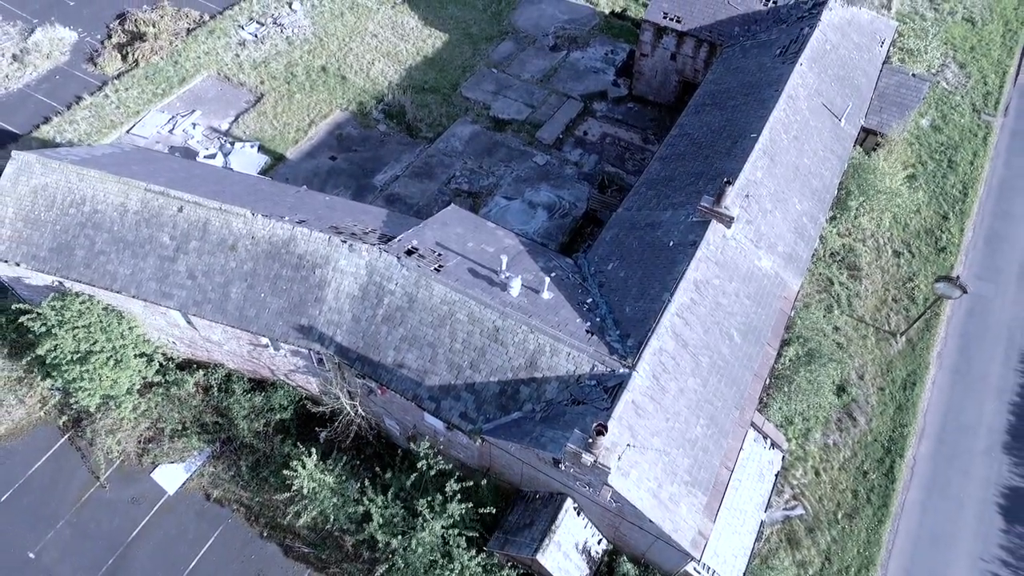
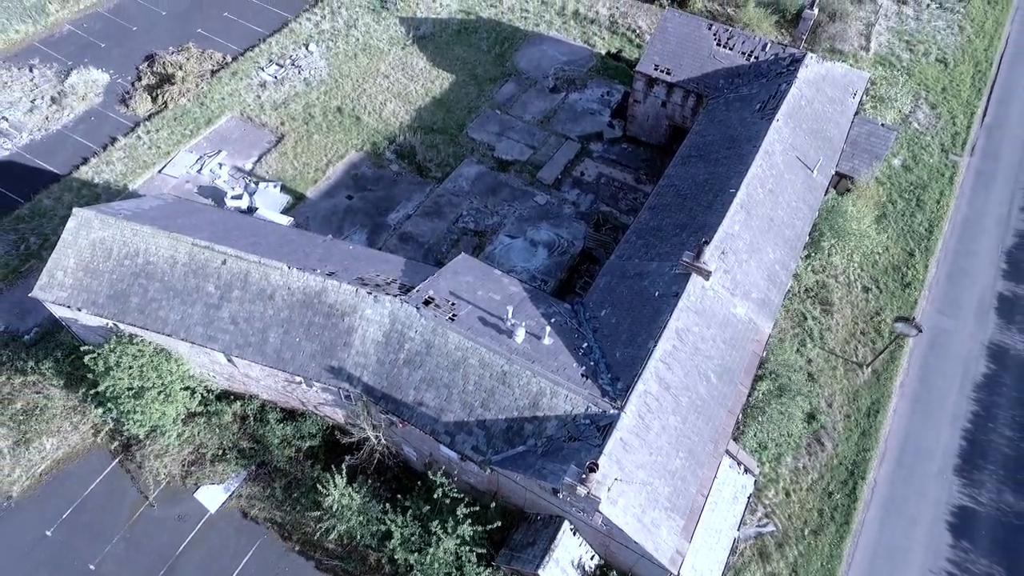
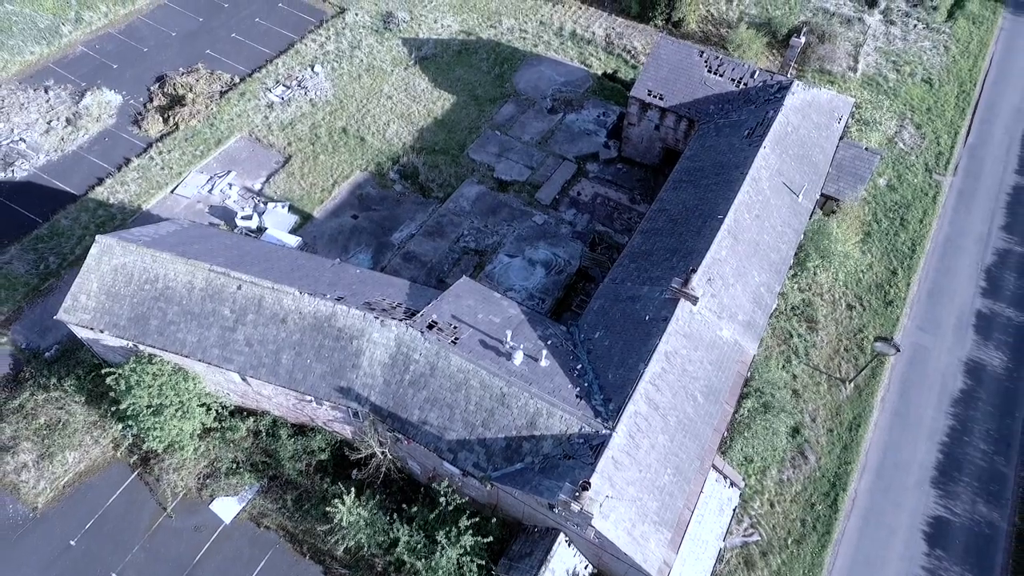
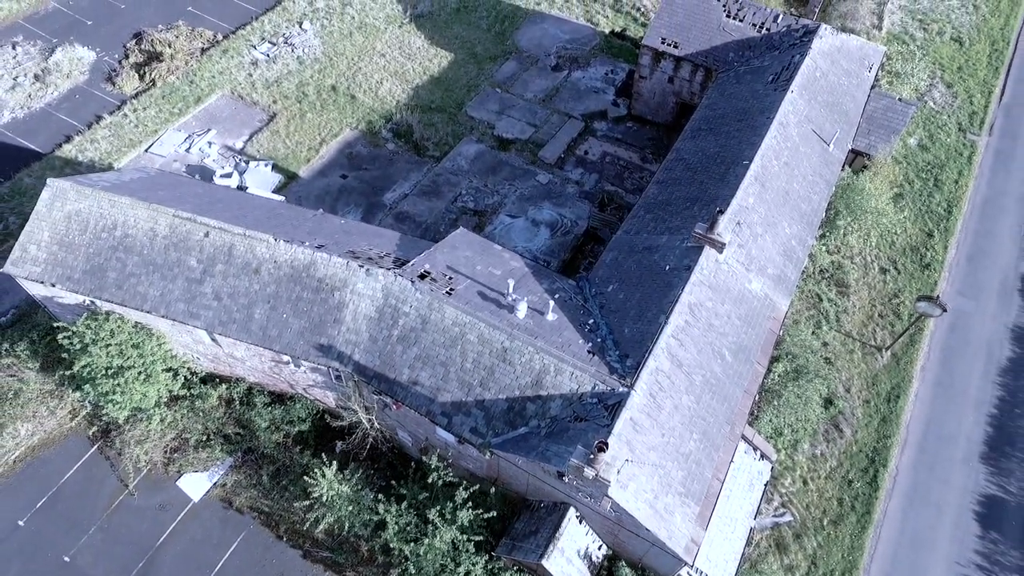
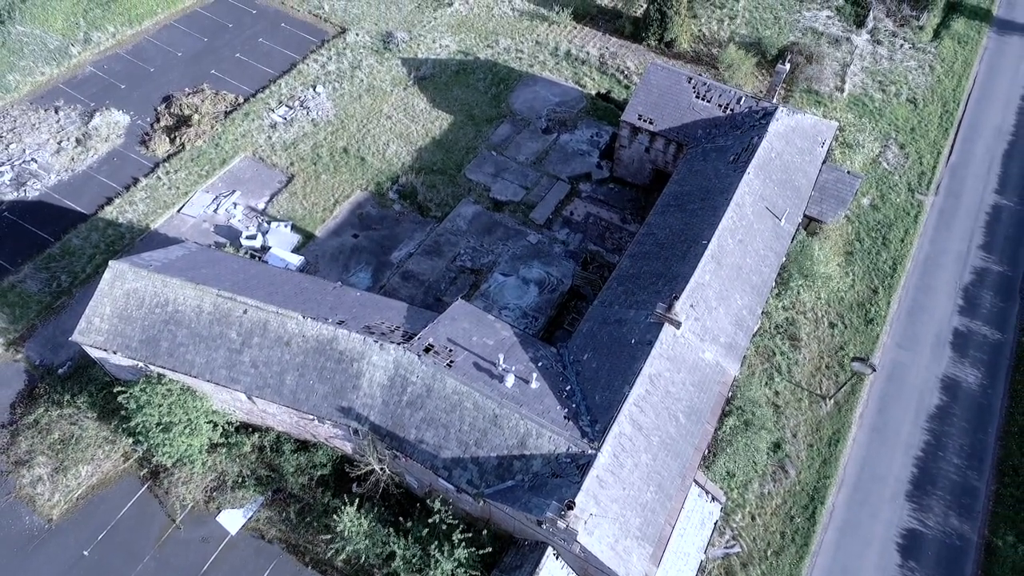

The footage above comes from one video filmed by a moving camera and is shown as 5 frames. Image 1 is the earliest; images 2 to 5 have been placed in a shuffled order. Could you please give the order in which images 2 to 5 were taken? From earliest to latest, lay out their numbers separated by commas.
4, 2, 3, 5
